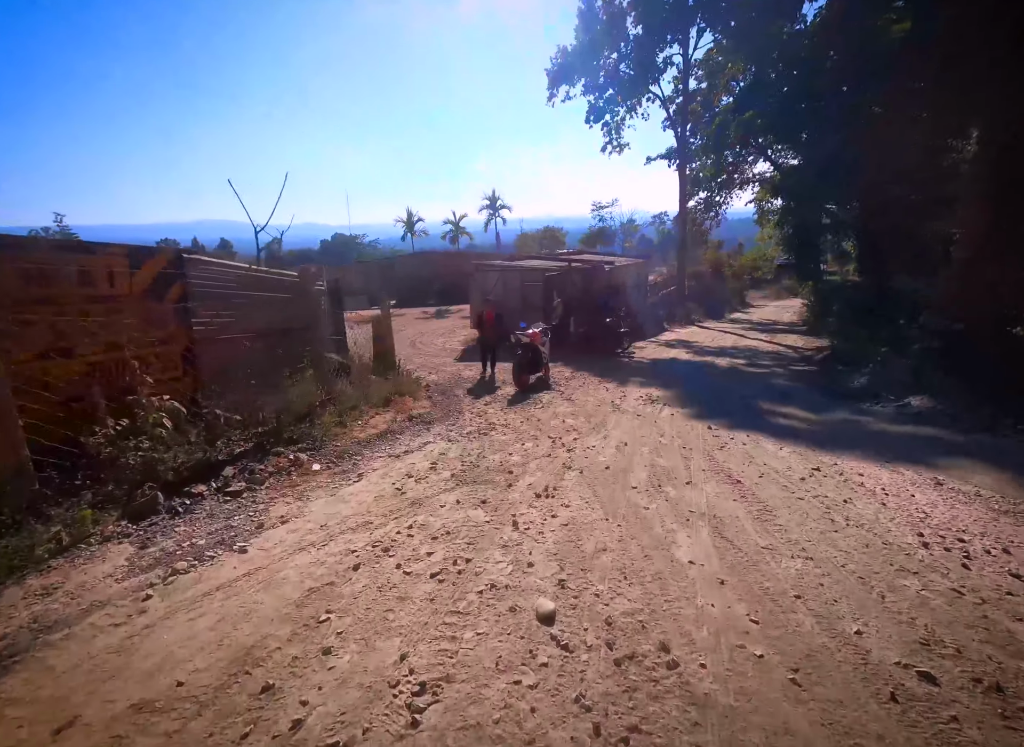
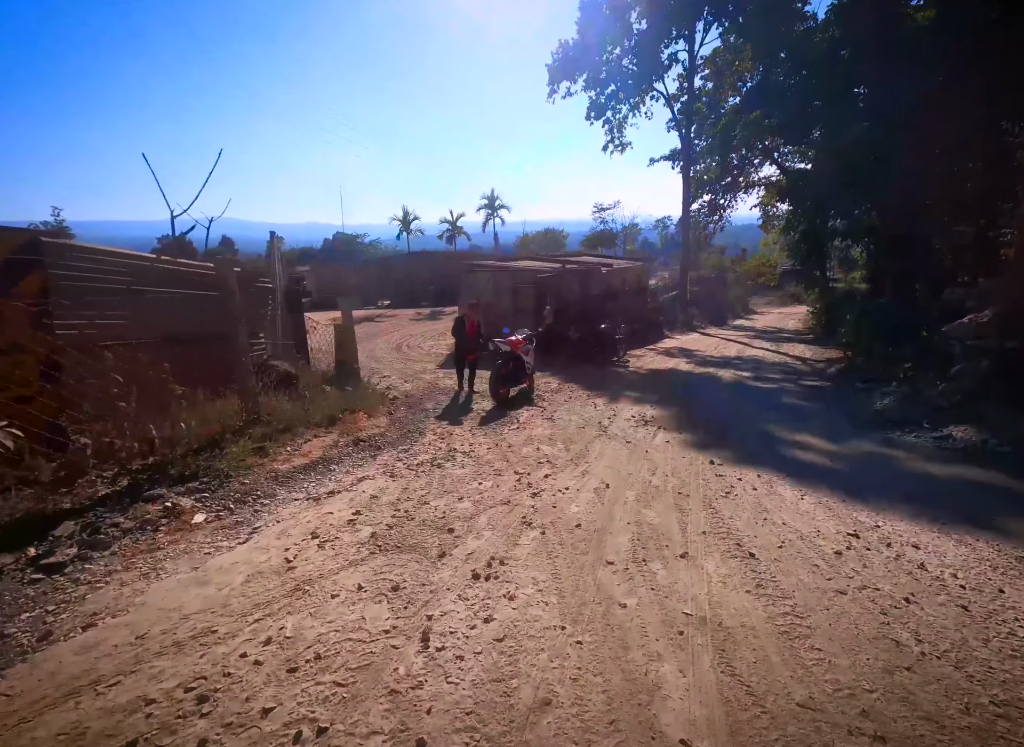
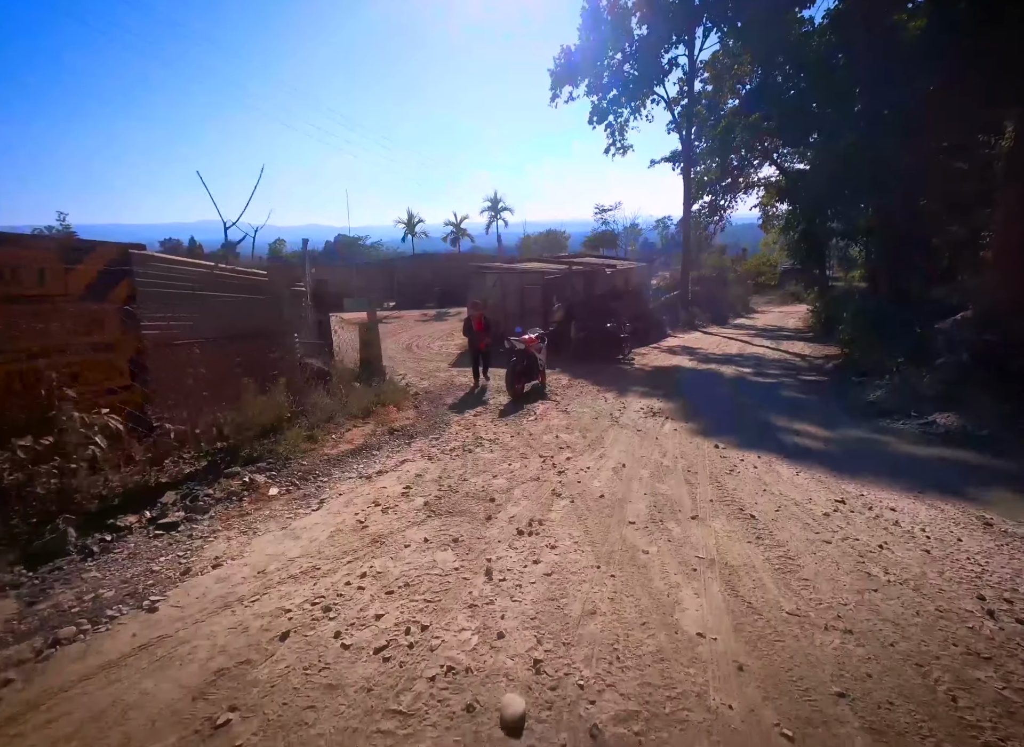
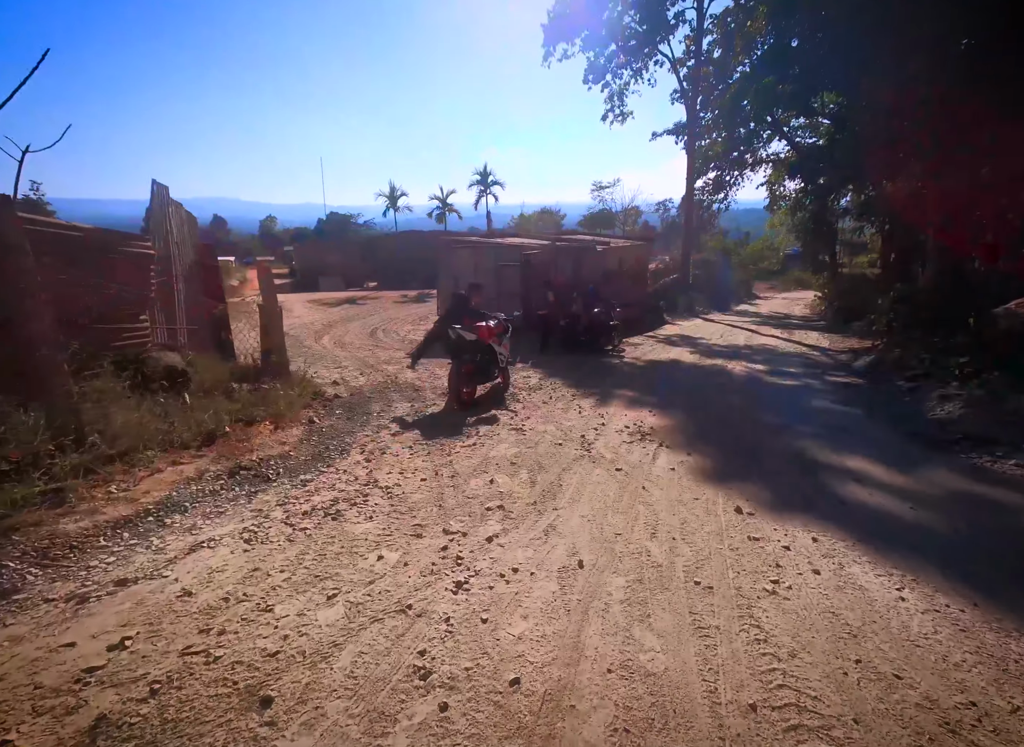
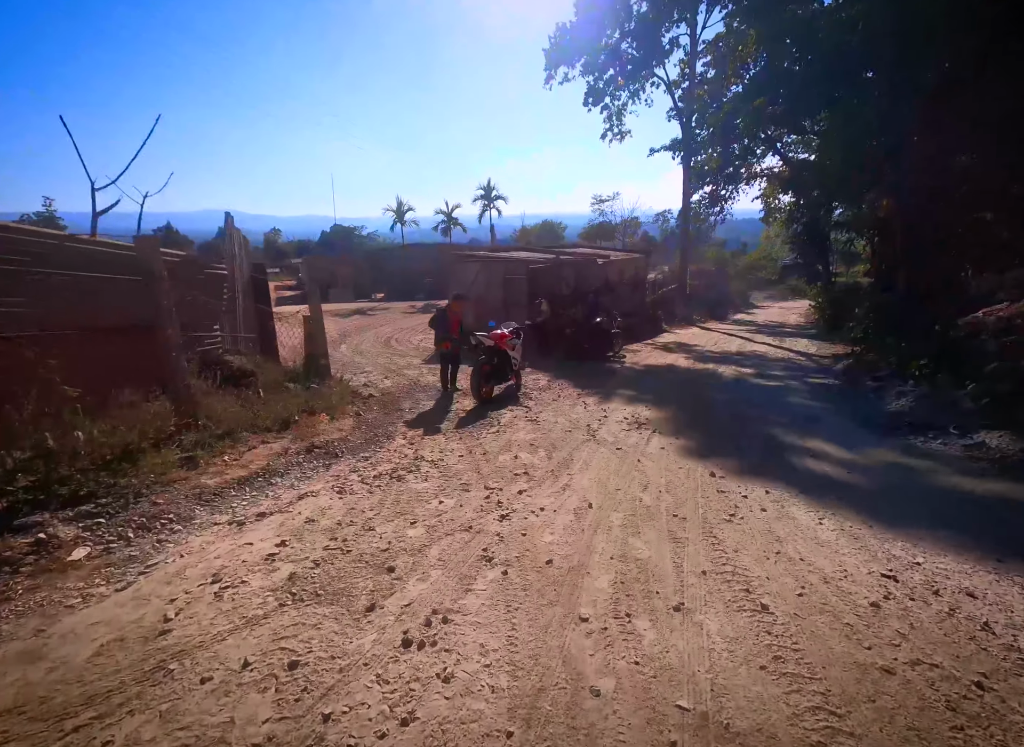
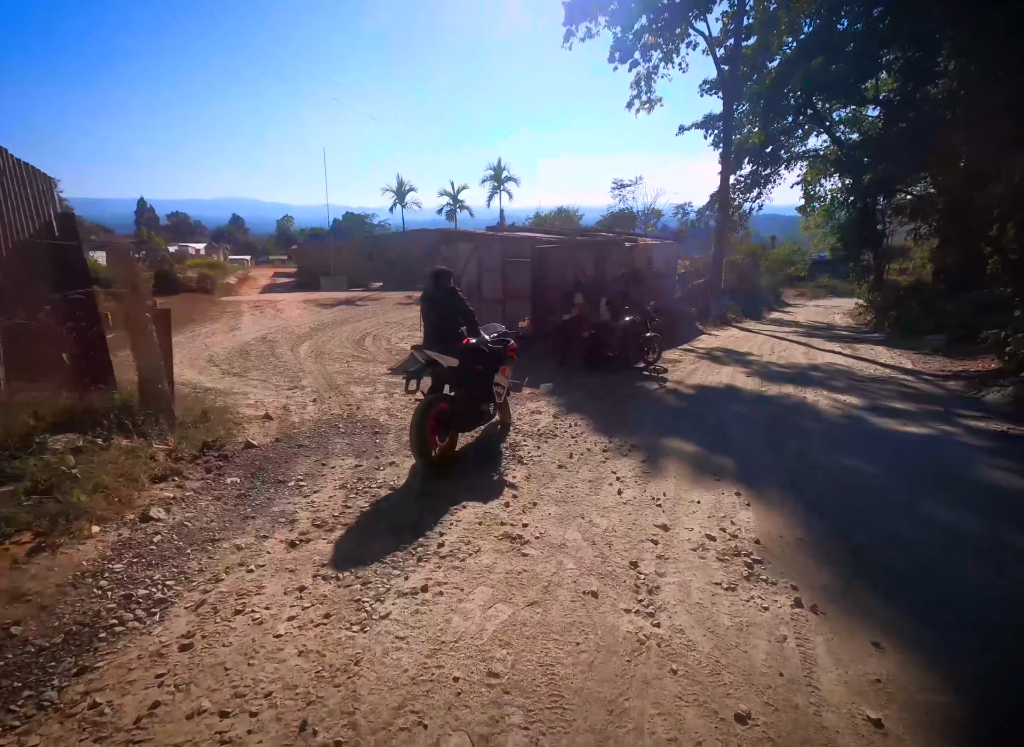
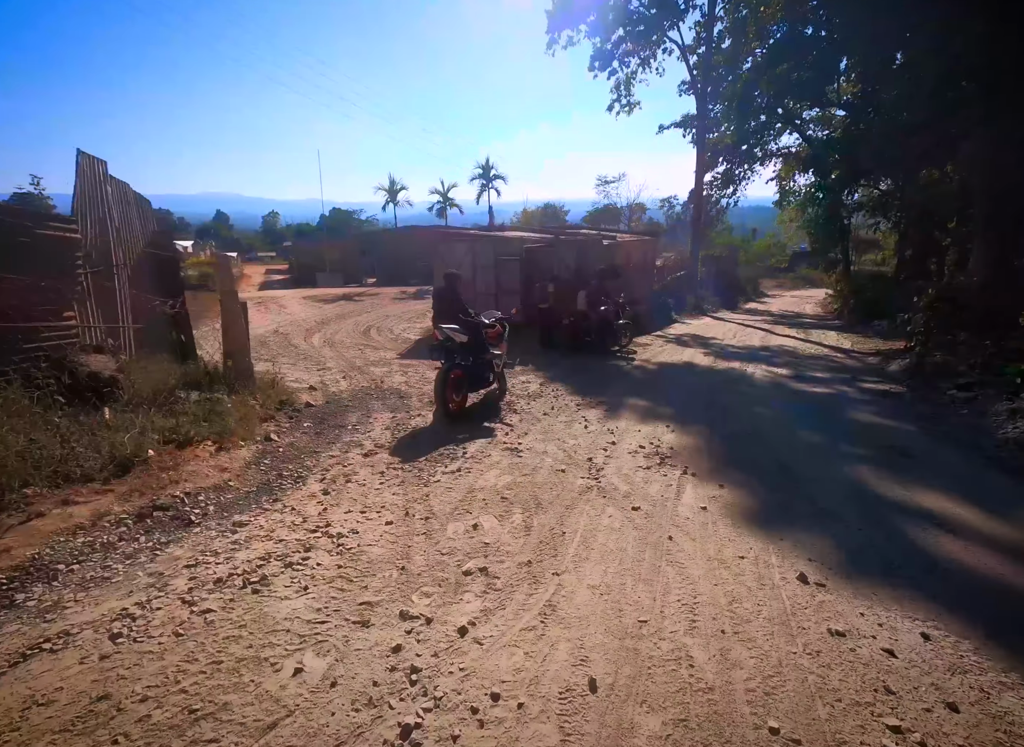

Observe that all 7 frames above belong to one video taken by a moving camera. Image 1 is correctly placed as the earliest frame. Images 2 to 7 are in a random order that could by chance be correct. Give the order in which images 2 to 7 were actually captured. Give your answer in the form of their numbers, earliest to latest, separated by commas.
3, 2, 5, 4, 7, 6
